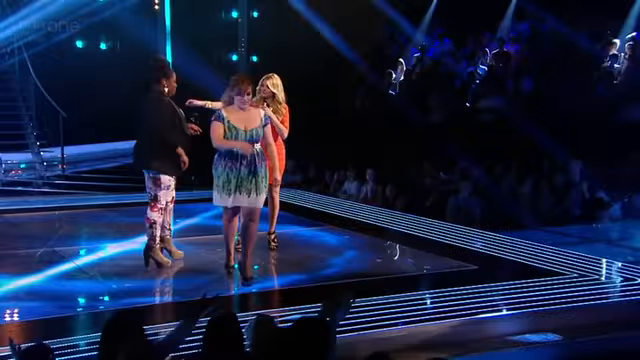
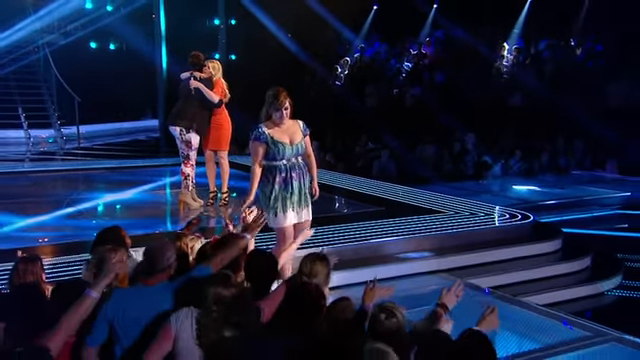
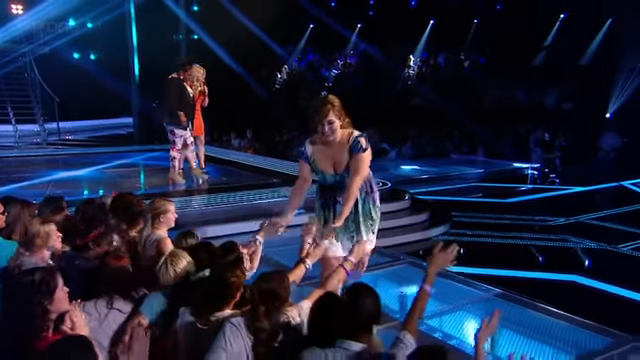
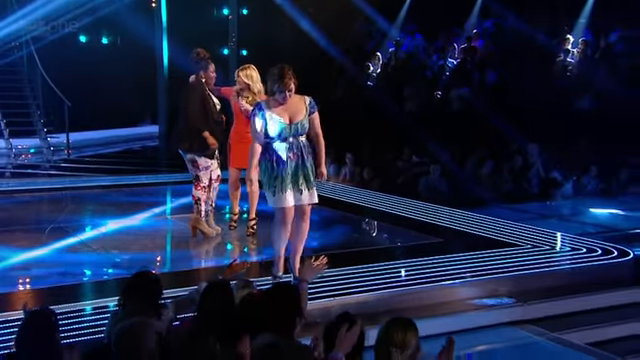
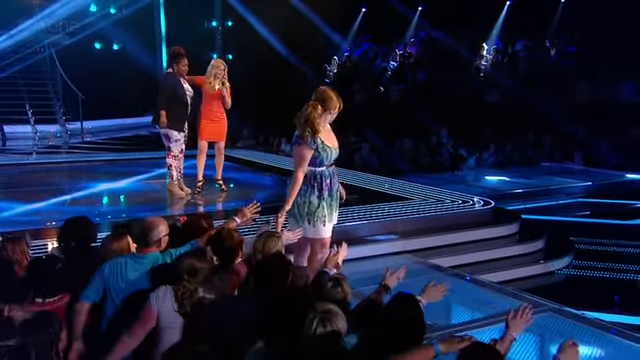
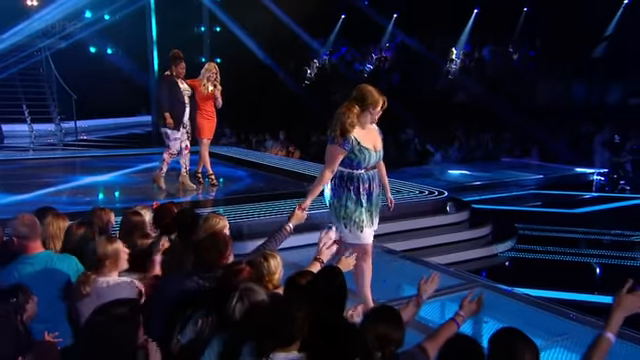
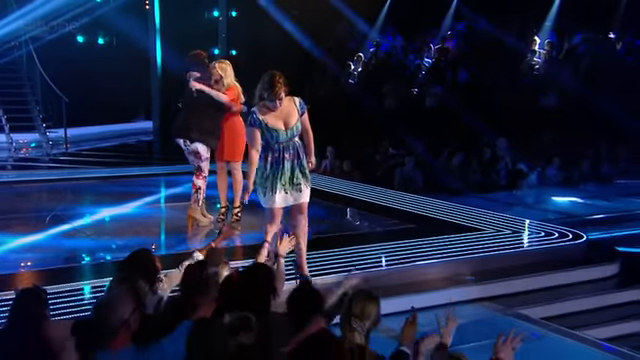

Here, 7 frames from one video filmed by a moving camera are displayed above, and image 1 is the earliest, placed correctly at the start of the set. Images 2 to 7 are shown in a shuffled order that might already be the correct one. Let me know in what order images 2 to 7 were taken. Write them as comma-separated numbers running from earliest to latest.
4, 7, 2, 5, 6, 3
